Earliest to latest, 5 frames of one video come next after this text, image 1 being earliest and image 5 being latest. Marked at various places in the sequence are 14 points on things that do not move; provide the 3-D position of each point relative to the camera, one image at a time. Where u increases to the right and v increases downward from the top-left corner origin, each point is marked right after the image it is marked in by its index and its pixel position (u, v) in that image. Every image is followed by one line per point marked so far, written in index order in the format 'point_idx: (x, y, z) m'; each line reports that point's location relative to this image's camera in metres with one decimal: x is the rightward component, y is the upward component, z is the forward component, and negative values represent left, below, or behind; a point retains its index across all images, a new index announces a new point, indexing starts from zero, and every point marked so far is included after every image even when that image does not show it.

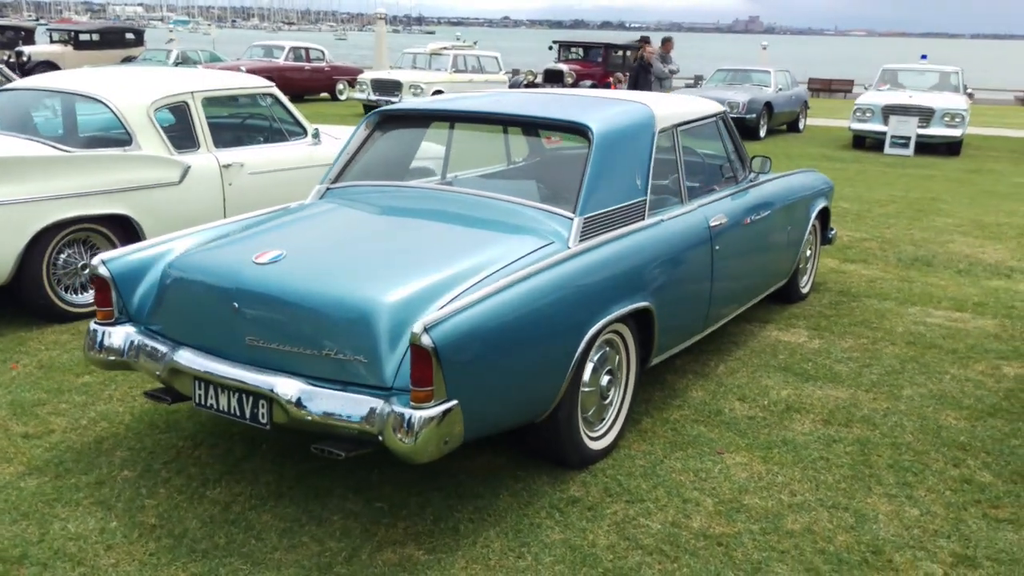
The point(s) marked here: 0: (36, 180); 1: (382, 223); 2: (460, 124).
0: (-2.7, +0.6, +5.0) m
1: (-0.6, +0.3, +3.8) m
2: (-0.3, +0.8, +4.3) m
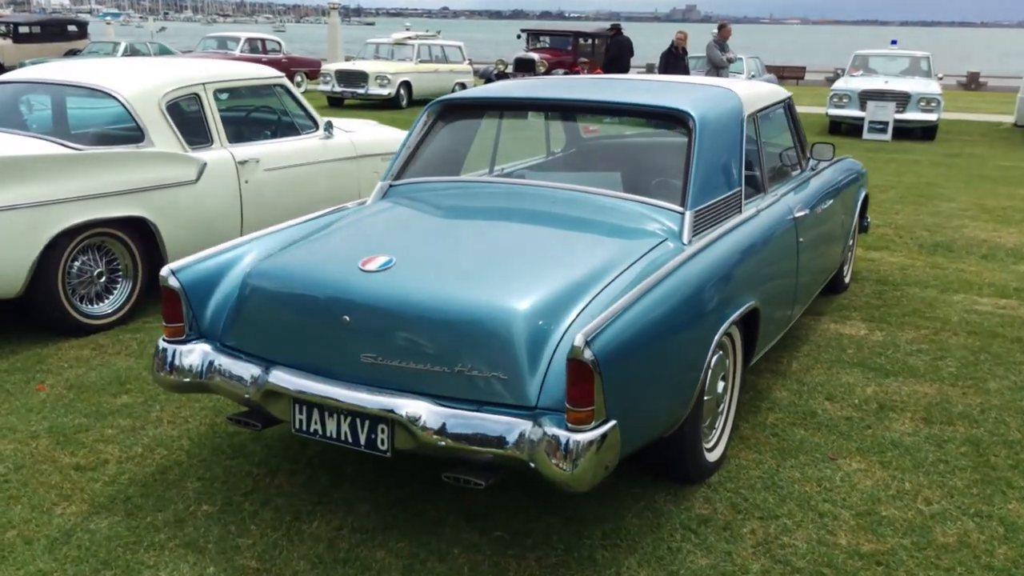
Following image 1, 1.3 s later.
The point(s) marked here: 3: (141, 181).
0: (-2.4, +0.6, +4.5) m
1: (-0.2, +0.3, +3.5) m
2: (0.0, +0.8, +4.0) m
3: (-2.1, +0.6, +5.0) m
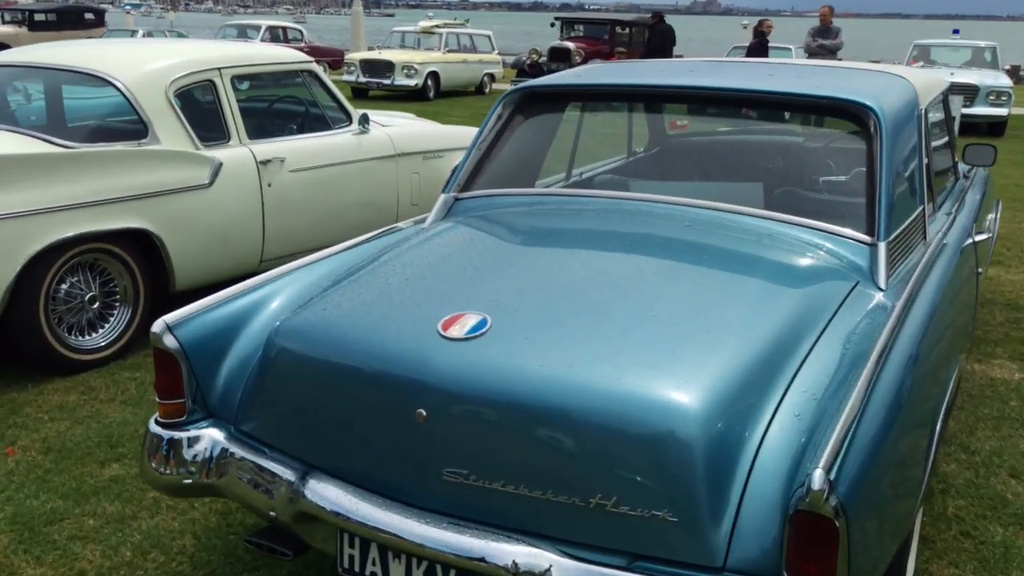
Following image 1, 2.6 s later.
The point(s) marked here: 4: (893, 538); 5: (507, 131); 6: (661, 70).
0: (-2.0, +0.4, +3.7) m
1: (+0.1, +0.1, +2.6) m
2: (+0.4, +0.6, +3.1) m
3: (-1.7, +0.5, +4.1) m
4: (+0.8, -0.5, +1.9) m
5: (0.0, +0.6, +3.2) m
6: (+0.5, +0.8, +3.2) m
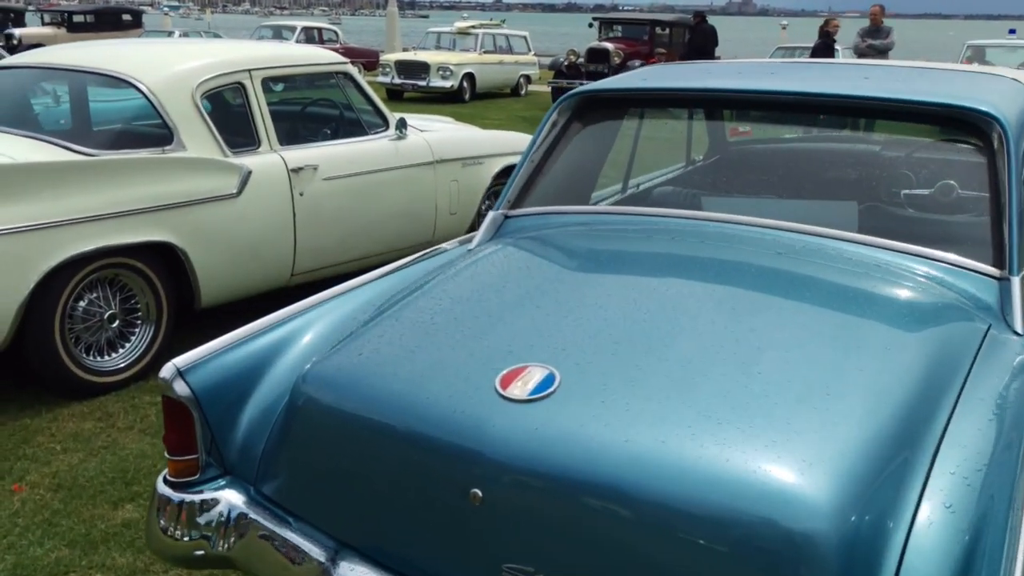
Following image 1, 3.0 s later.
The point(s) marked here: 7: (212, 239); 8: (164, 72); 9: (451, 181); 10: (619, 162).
0: (-1.8, +0.4, +3.4) m
1: (+0.3, +0.1, +2.2) m
2: (+0.6, +0.5, +2.7) m
3: (-1.5, +0.4, +3.8) m
4: (+0.9, -0.6, +1.5) m
5: (+0.2, +0.5, +2.9) m
6: (+0.7, +0.7, +2.8) m
7: (-1.4, +0.2, +4.1) m
8: (-1.6, +1.0, +4.2) m
9: (-0.4, +0.7, +5.4) m
10: (+0.4, +0.4, +2.8) m
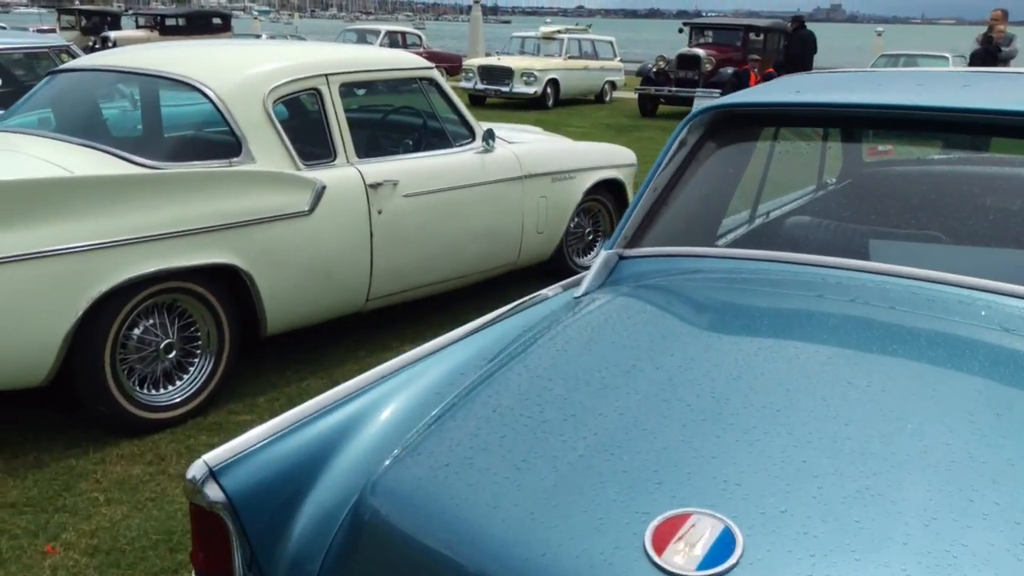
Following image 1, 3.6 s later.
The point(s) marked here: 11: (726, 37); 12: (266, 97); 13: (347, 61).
0: (-1.5, +0.3, +3.1) m
1: (+0.5, -0.1, +1.7) m
2: (+0.9, +0.4, +2.2) m
3: (-1.1, +0.3, +3.5) m
4: (+1.1, -0.8, +1.0) m
5: (+0.5, +0.3, +2.4) m
6: (+1.0, +0.5, +2.3) m
7: (-1.0, +0.1, +3.7) m
8: (-1.2, +0.9, +3.8) m
9: (+0.2, +0.5, +5.0) m
10: (+0.7, +0.2, +2.3) m
11: (+4.2, +5.0, +17.5) m
12: (-1.1, +0.8, +3.8) m
13: (-0.8, +1.1, +4.2) m
